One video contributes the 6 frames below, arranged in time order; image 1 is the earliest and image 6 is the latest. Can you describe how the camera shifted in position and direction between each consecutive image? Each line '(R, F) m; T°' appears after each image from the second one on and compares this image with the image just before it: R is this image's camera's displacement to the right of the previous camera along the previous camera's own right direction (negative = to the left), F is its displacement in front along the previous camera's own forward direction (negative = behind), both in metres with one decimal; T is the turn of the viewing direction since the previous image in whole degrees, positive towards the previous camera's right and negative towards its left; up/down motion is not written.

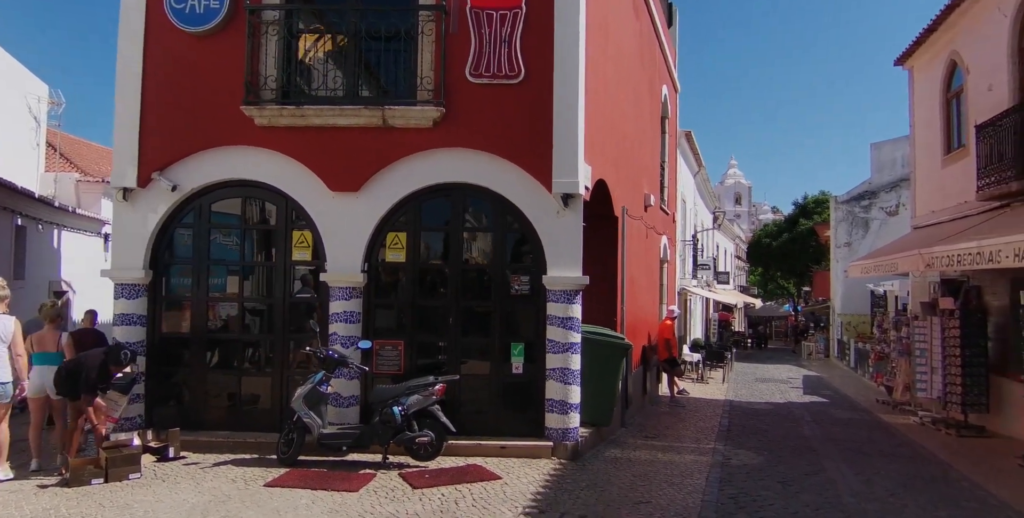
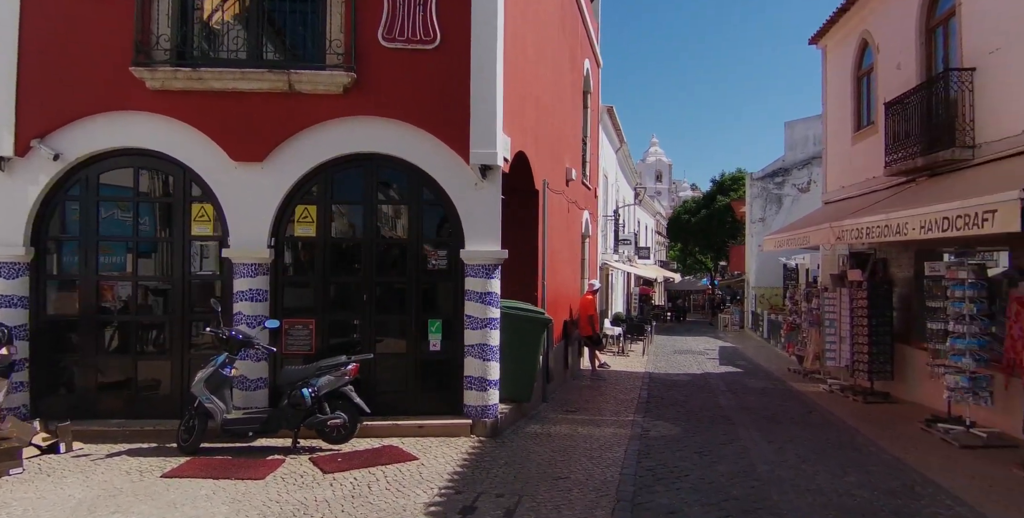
(+0.2, +0.2) m; +6°
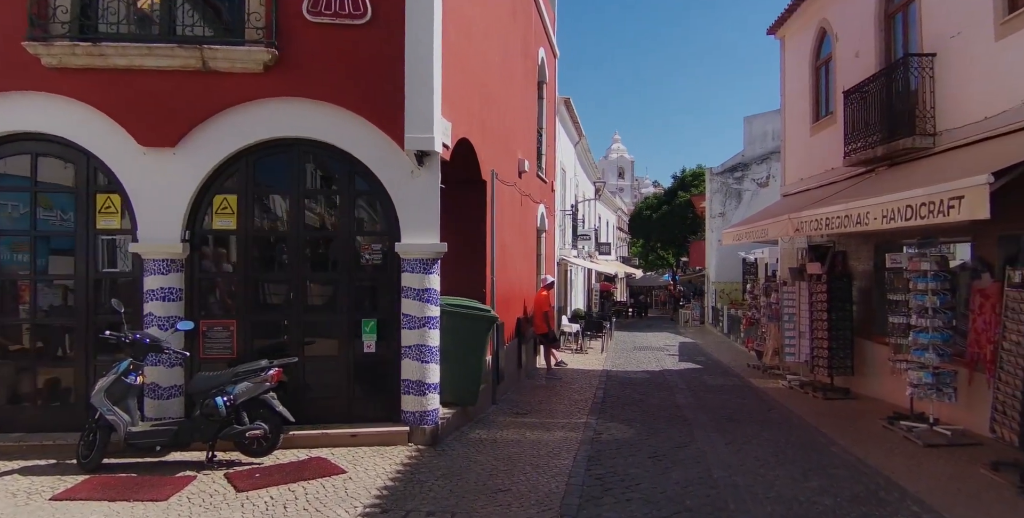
(+0.3, +0.5) m; +3°
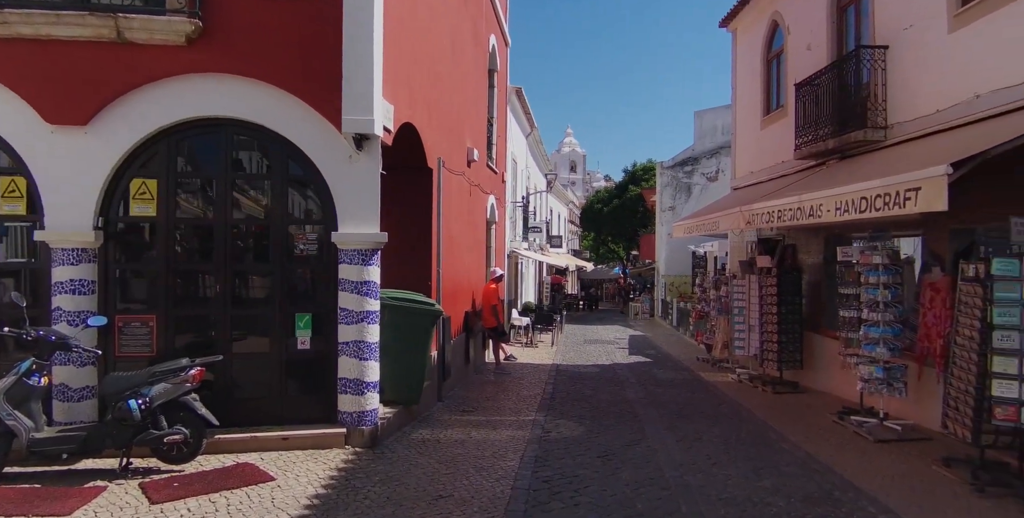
(+0.1, +0.3) m; +4°
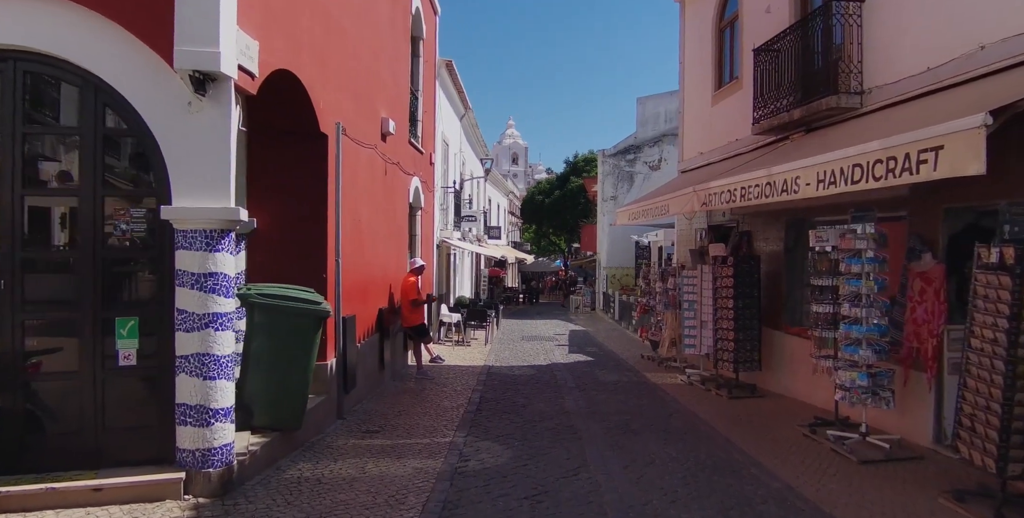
(+0.3, +1.3) m; +5°
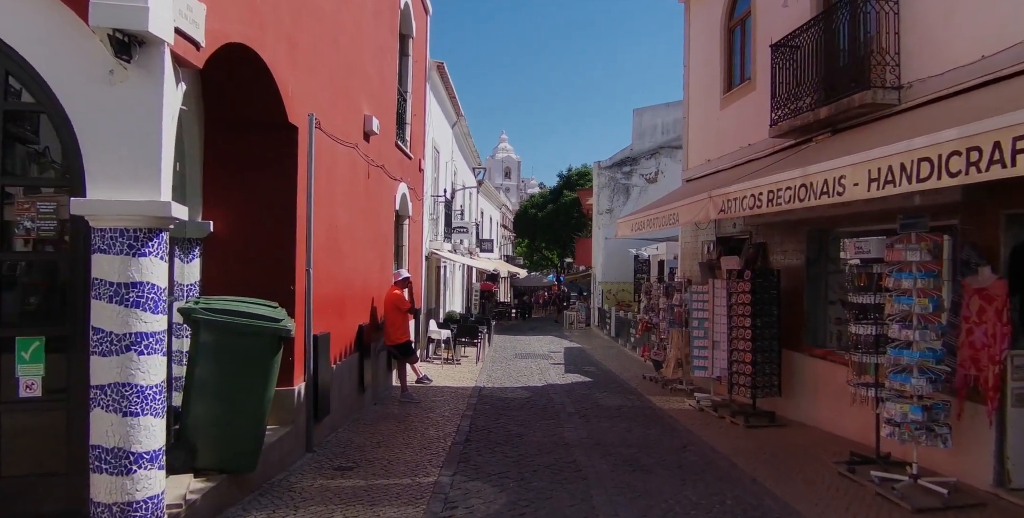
(0.0, +0.7) m; +1°
